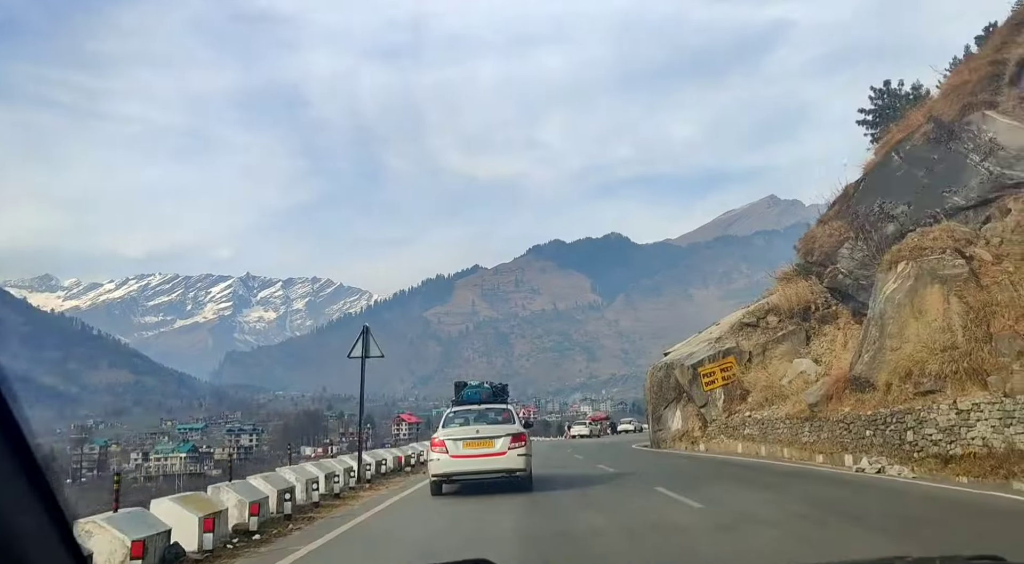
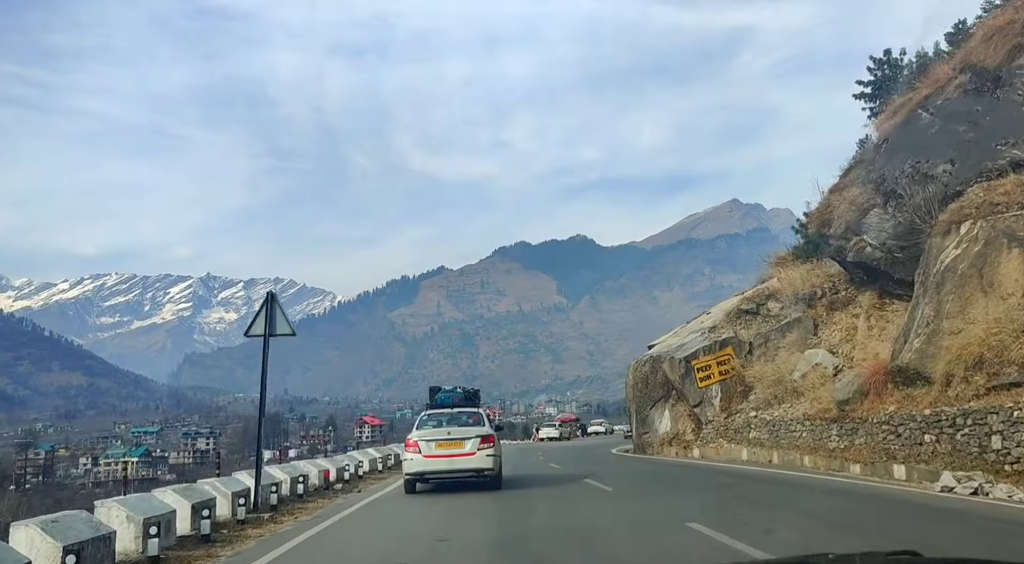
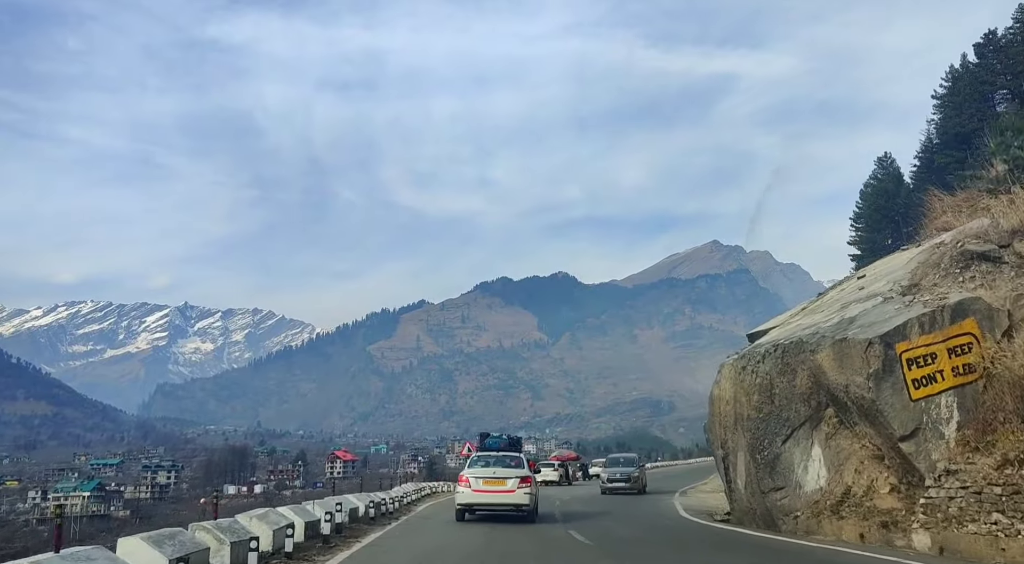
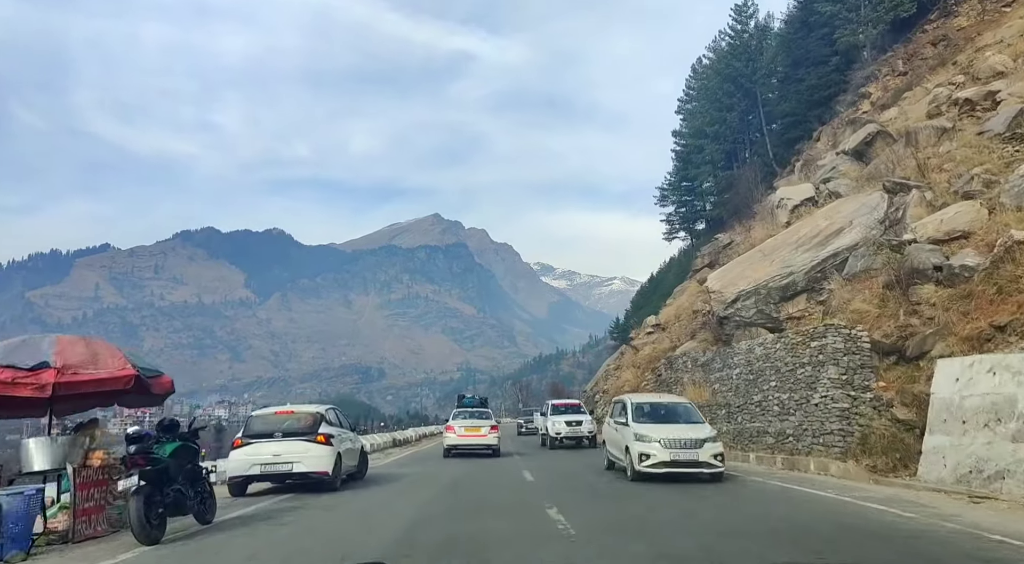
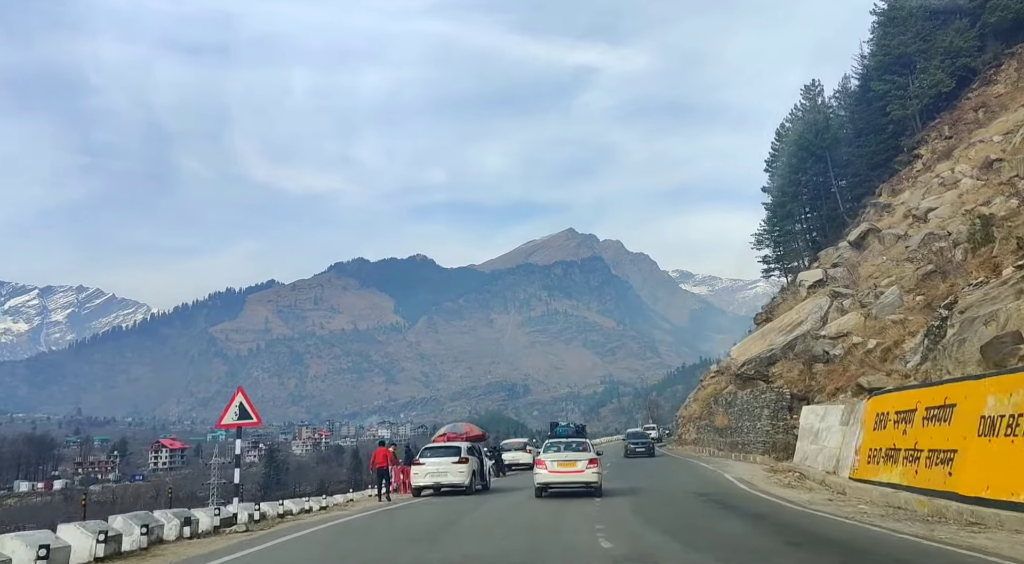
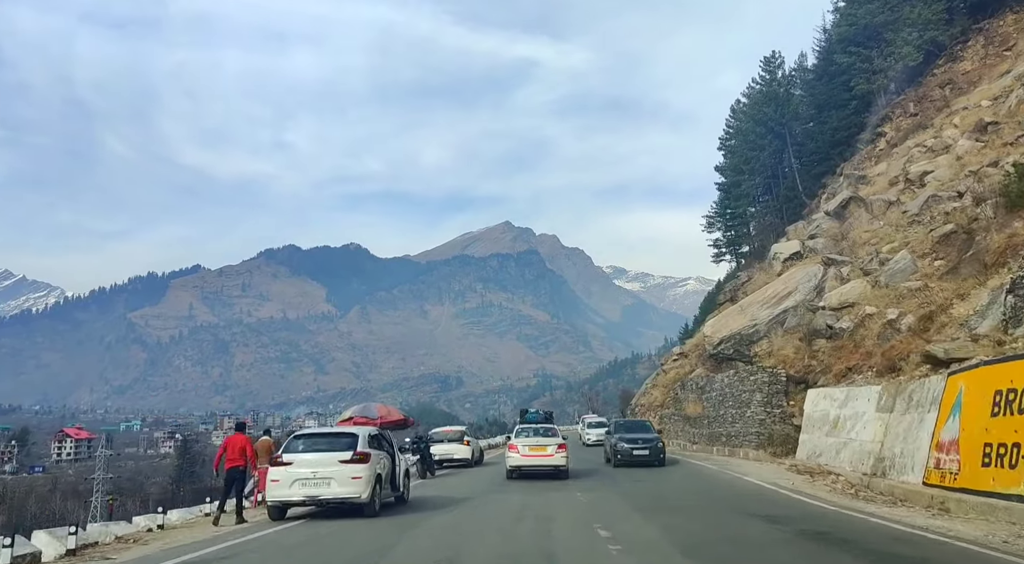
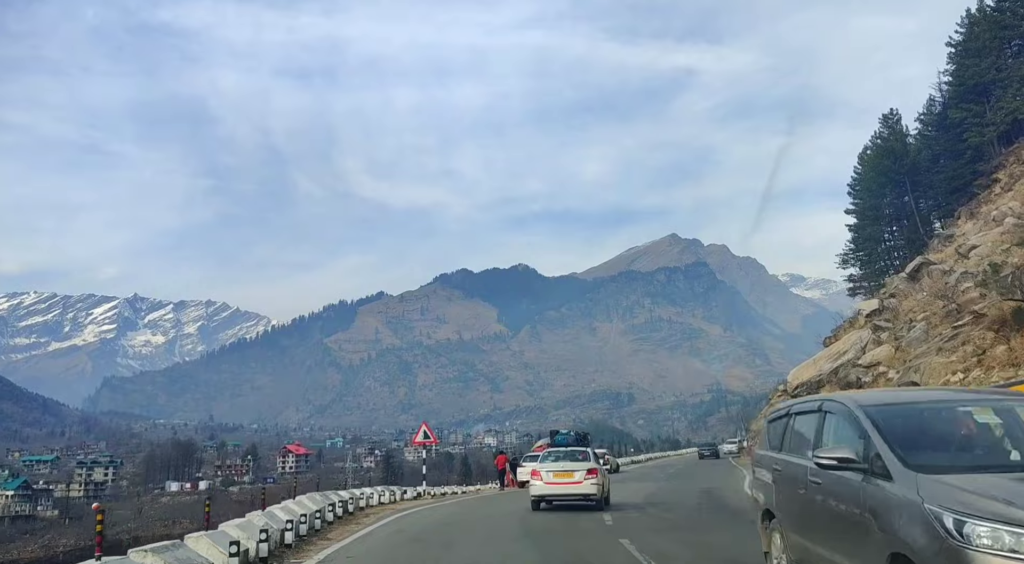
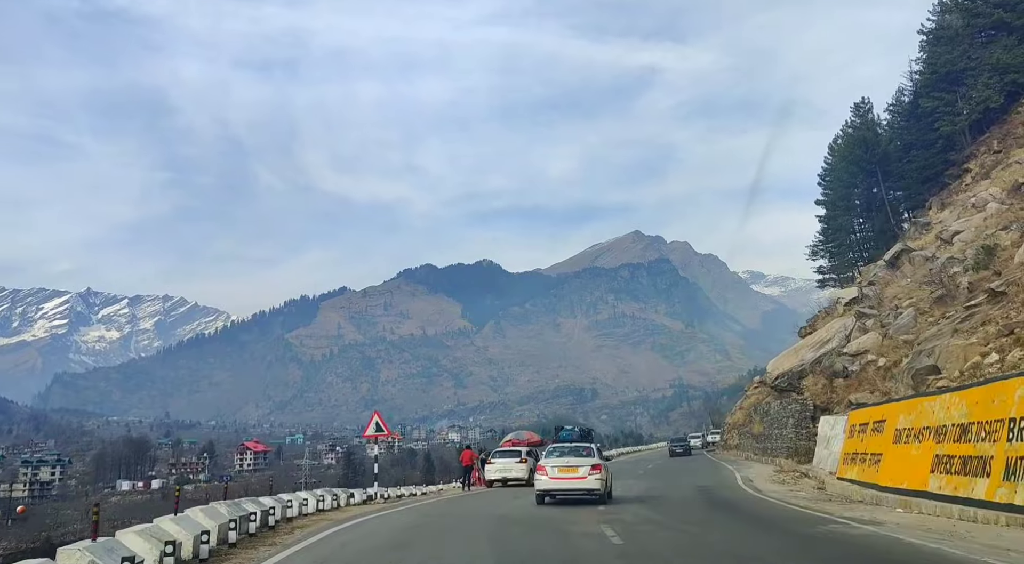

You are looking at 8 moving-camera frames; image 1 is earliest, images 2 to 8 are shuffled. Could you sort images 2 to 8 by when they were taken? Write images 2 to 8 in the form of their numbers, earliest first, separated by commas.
2, 3, 7, 8, 5, 6, 4
